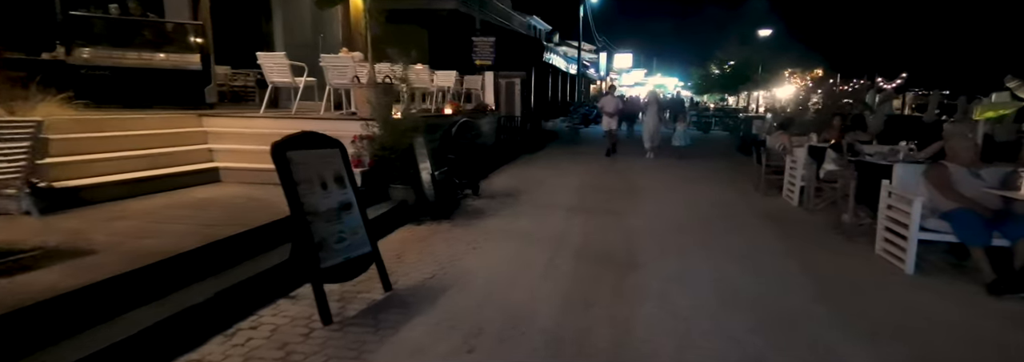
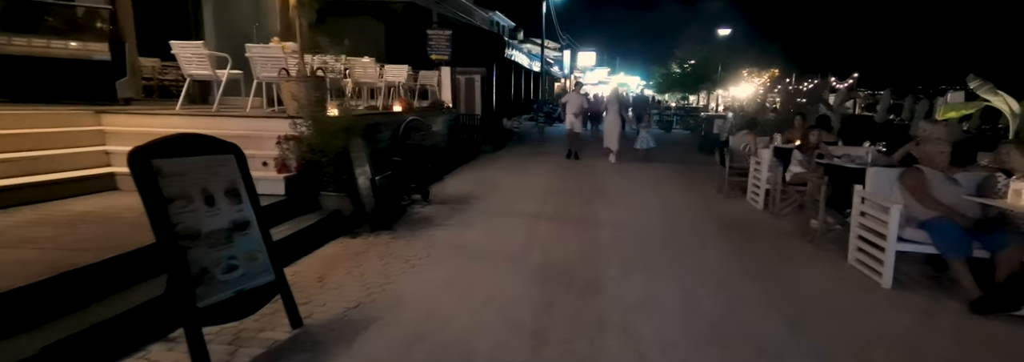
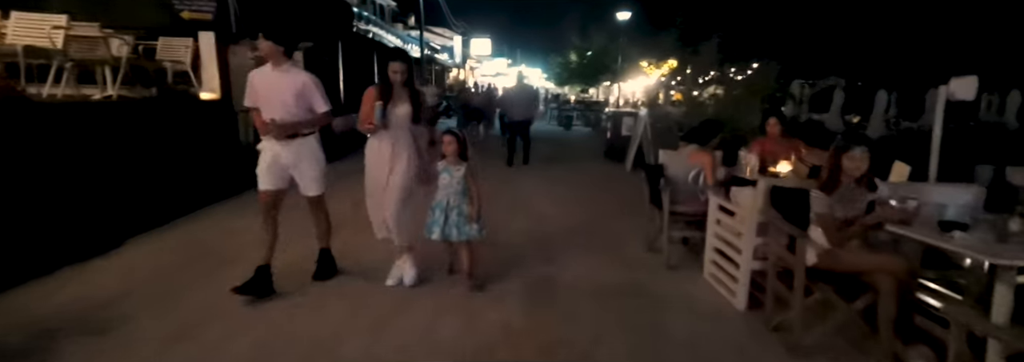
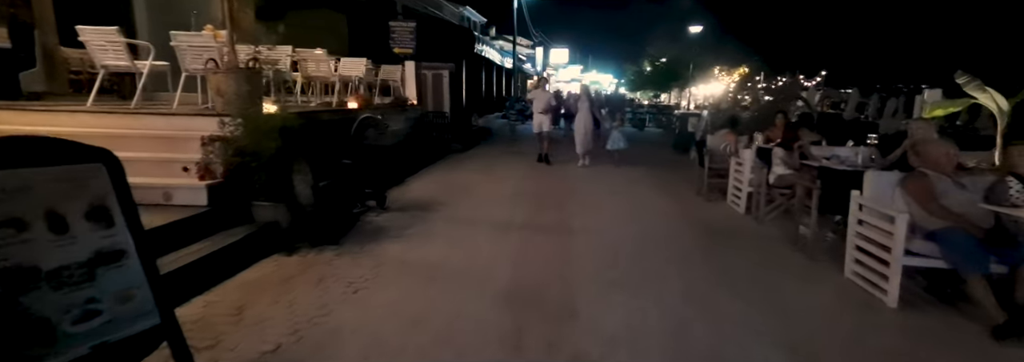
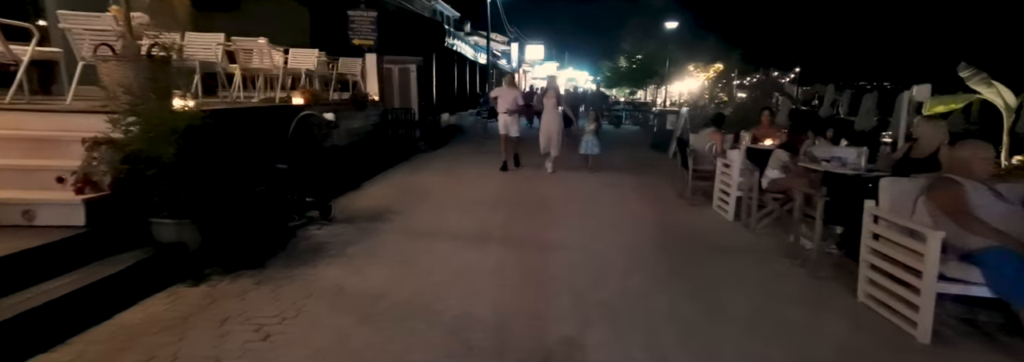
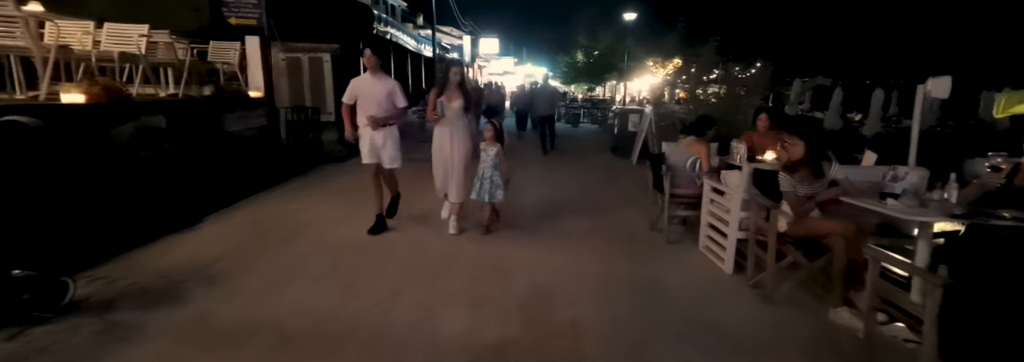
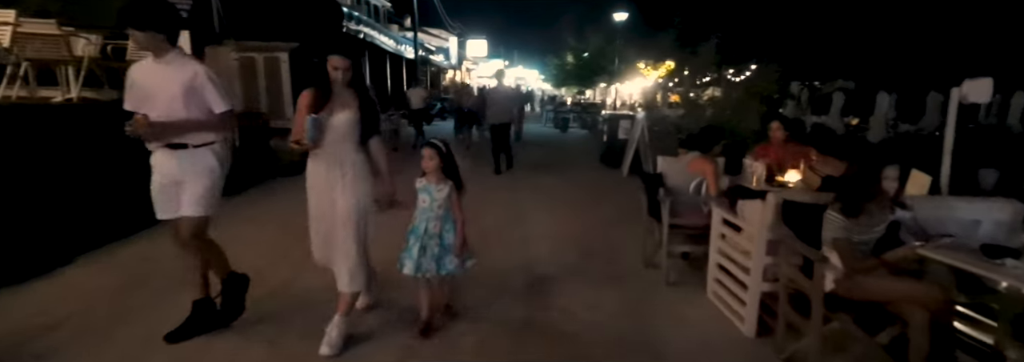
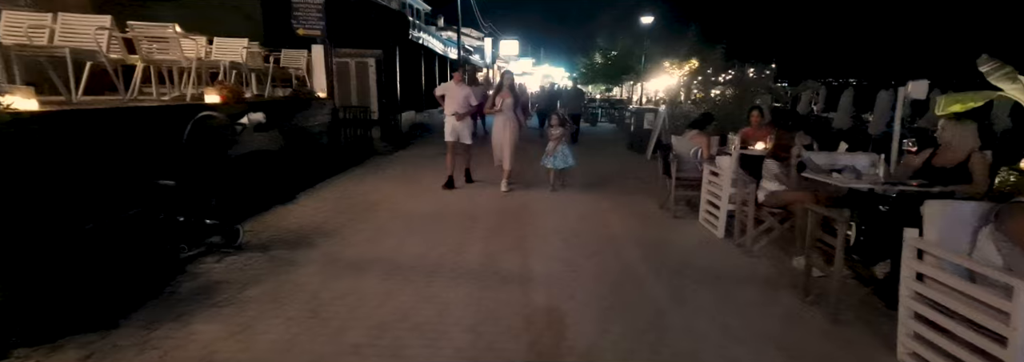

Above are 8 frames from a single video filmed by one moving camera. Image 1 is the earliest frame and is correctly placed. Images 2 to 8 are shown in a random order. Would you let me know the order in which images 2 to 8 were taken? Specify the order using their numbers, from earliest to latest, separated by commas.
2, 4, 5, 8, 6, 3, 7
